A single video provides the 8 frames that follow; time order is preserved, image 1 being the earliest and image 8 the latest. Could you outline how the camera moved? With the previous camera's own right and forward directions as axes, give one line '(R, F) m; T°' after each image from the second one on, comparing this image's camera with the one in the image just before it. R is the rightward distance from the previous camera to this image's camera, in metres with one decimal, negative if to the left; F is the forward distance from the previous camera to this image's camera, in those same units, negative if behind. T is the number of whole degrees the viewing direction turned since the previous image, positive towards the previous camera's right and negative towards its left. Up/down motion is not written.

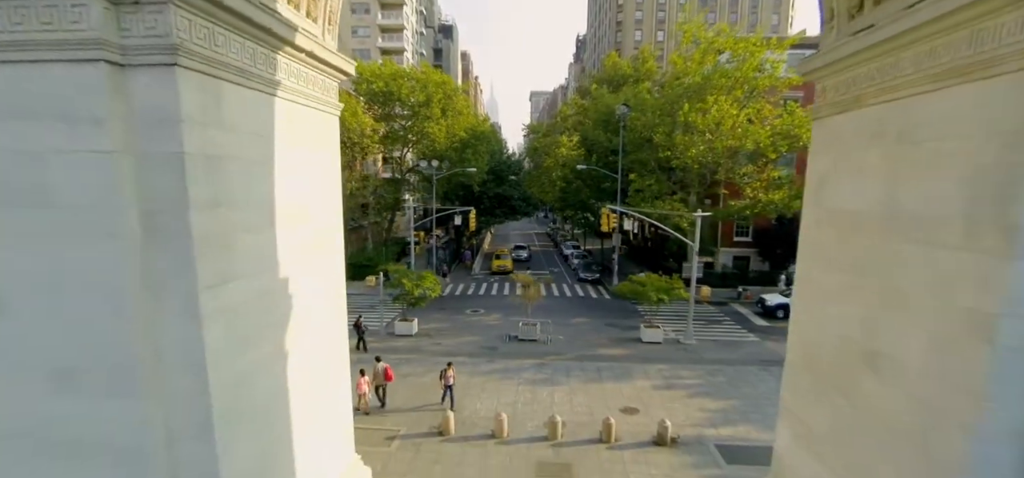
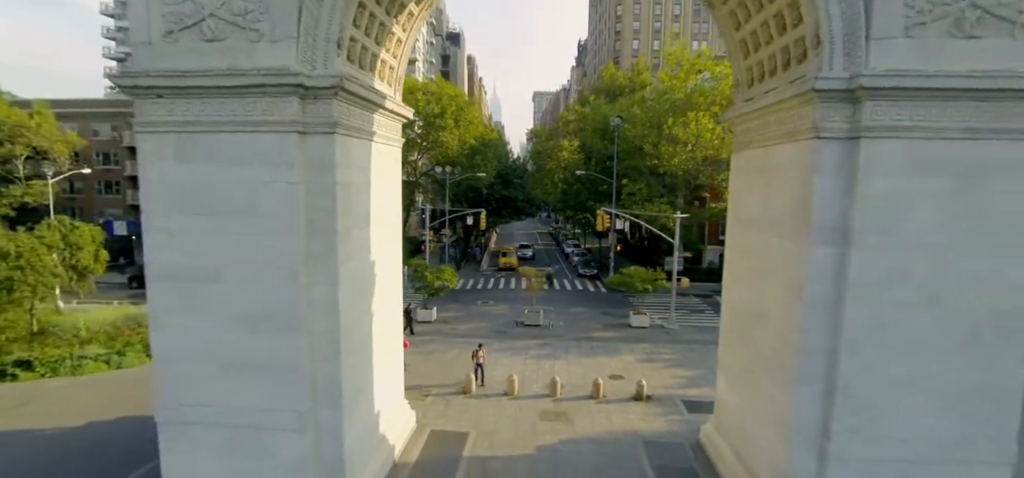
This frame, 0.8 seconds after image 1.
(-0.2, -2.6) m; 0°
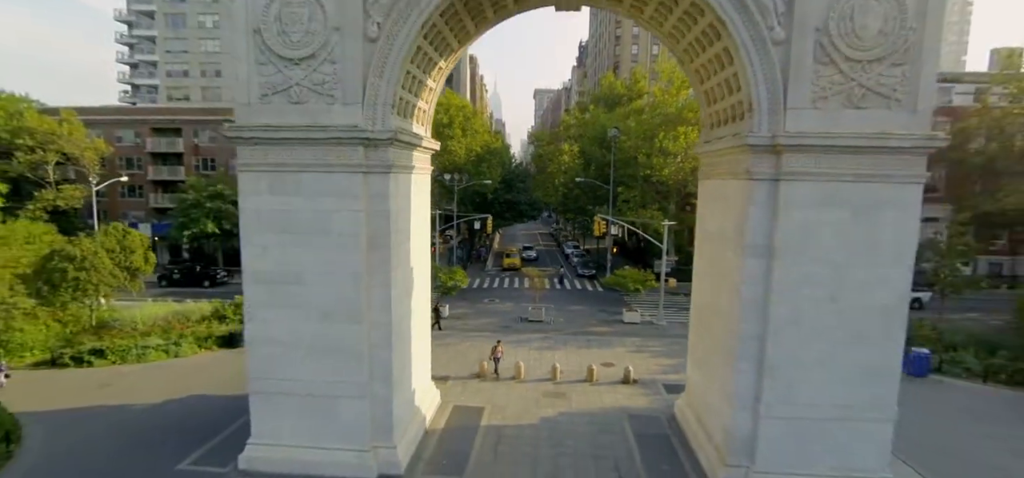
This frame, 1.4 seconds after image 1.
(-0.2, -2.1) m; 0°
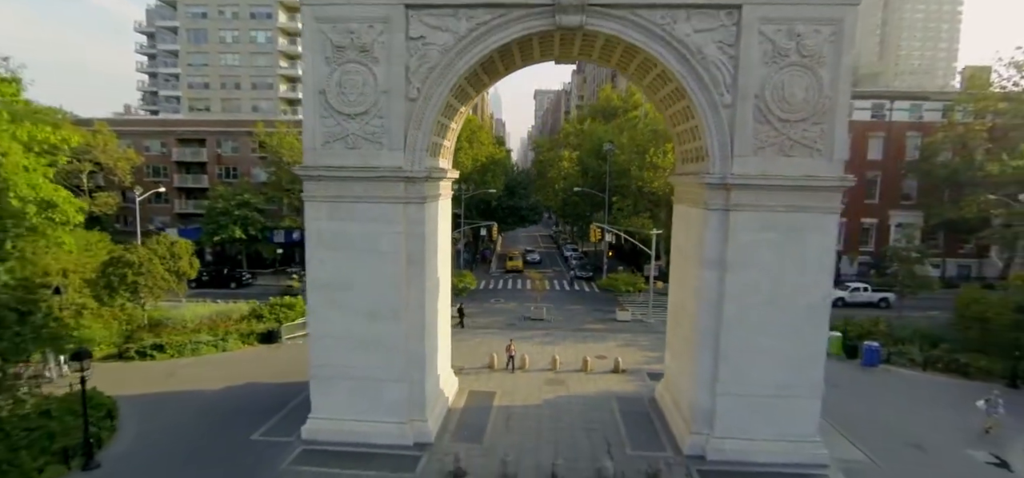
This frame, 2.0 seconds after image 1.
(-0.2, -2.3) m; 0°
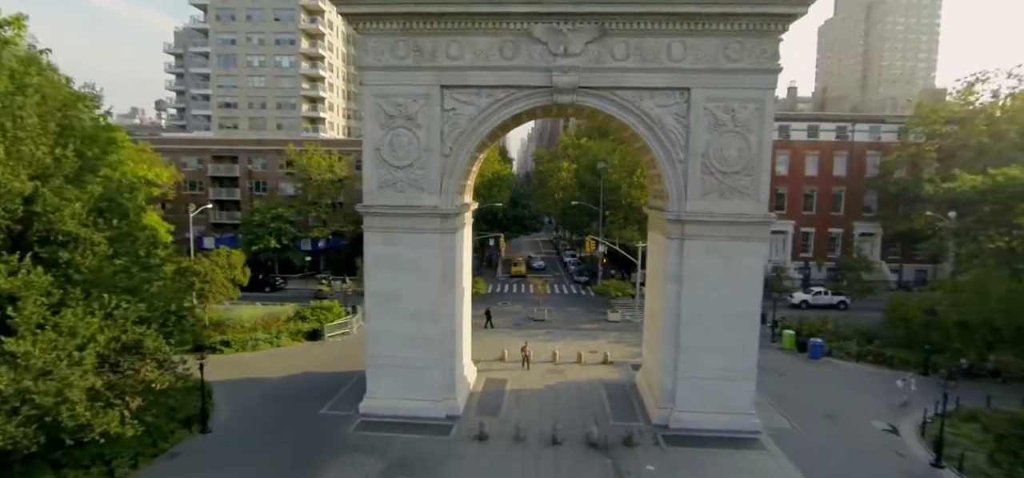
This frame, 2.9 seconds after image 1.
(-0.3, -3.4) m; 0°
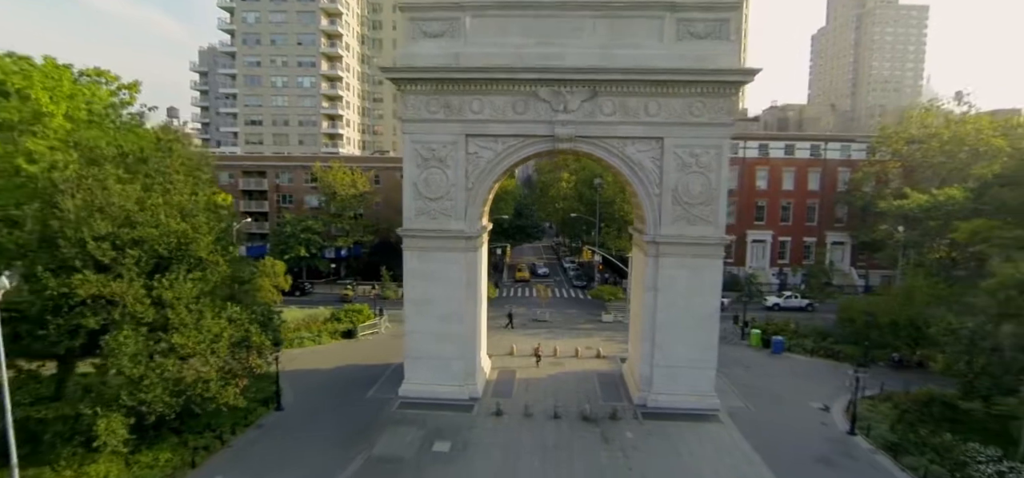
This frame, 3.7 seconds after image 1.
(-0.4, -3.6) m; 0°
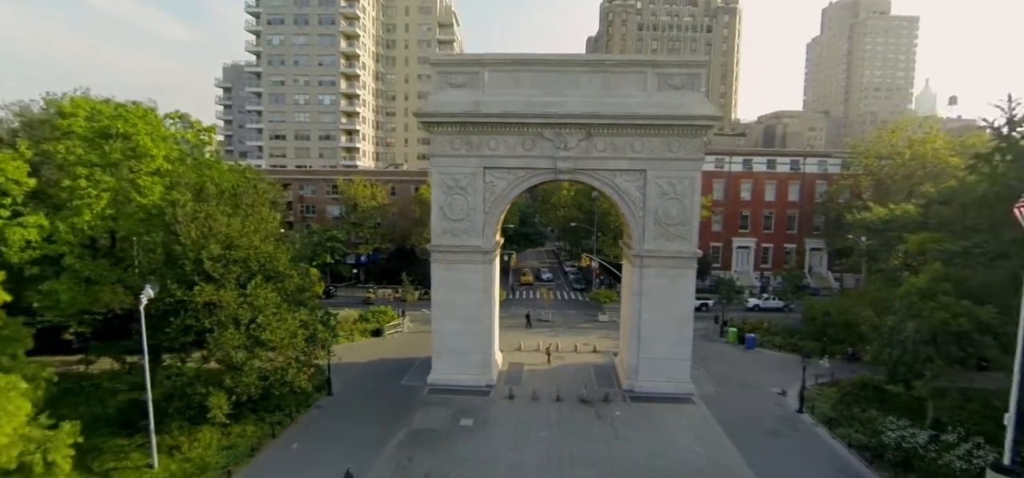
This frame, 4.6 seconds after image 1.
(-0.4, -3.6) m; 0°
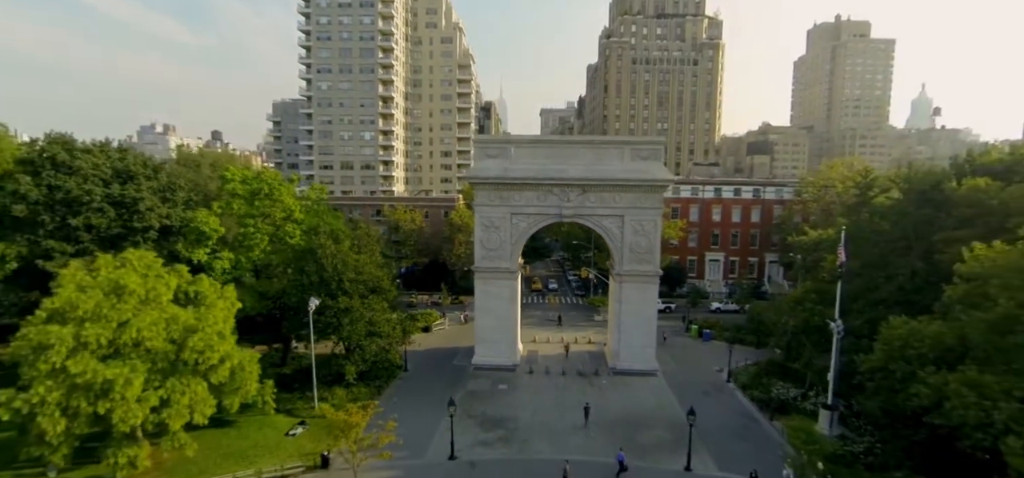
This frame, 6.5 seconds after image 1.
(-1.0, -9.2) m; 0°
